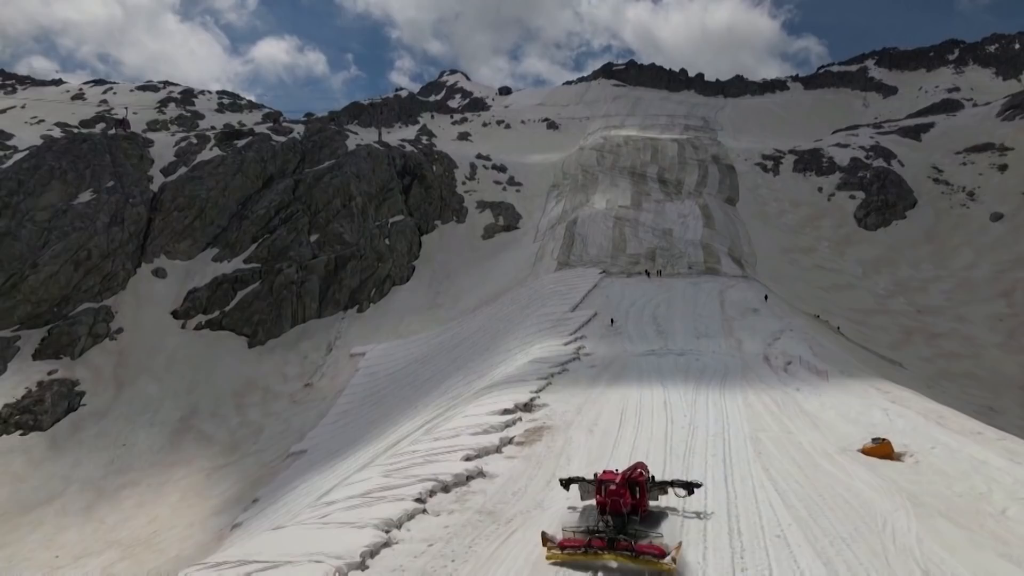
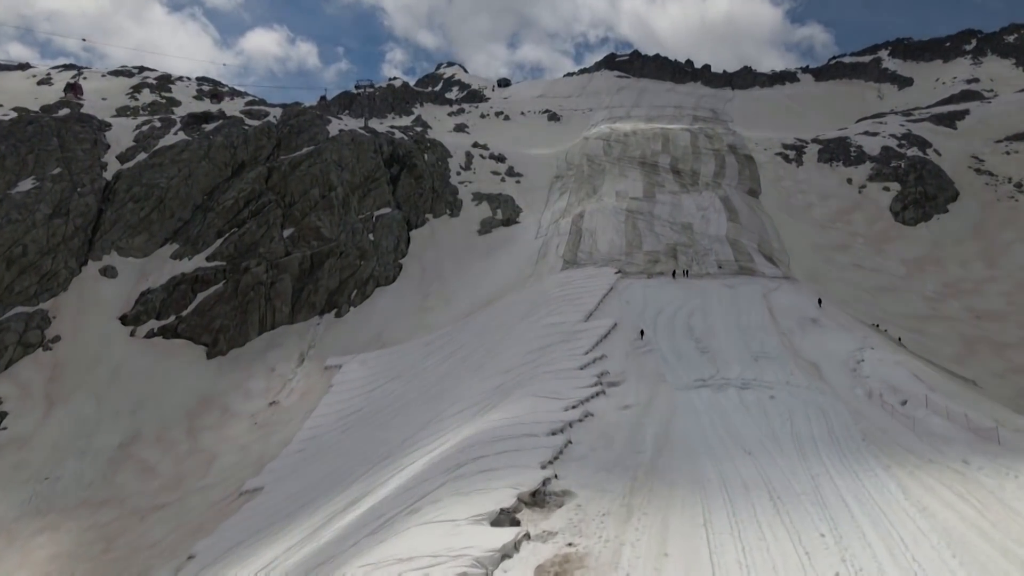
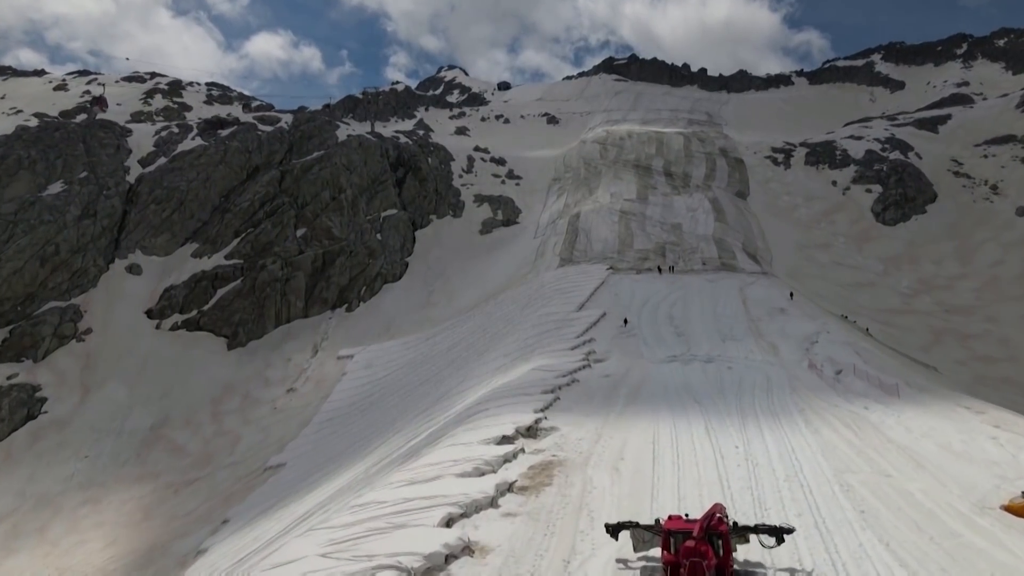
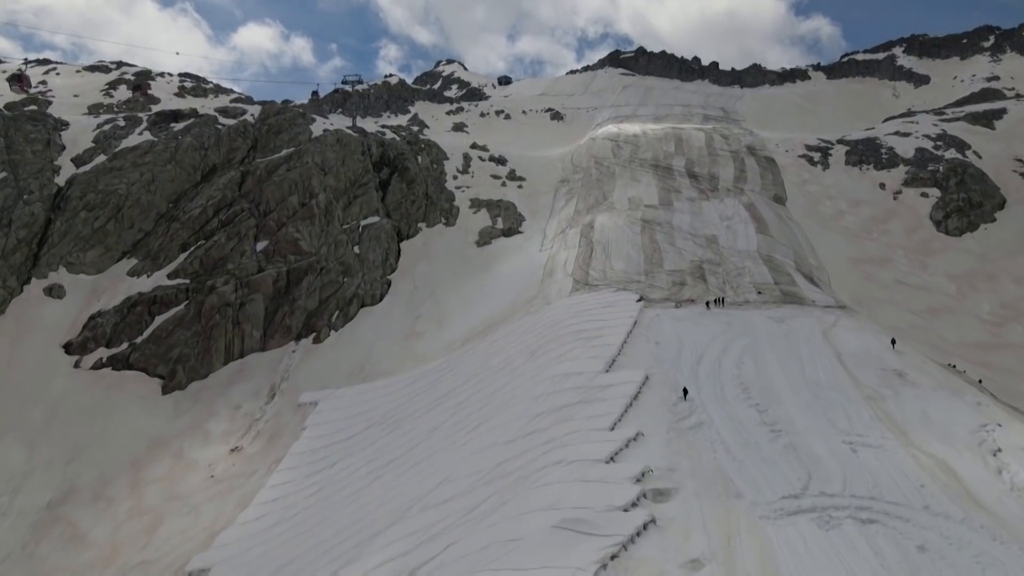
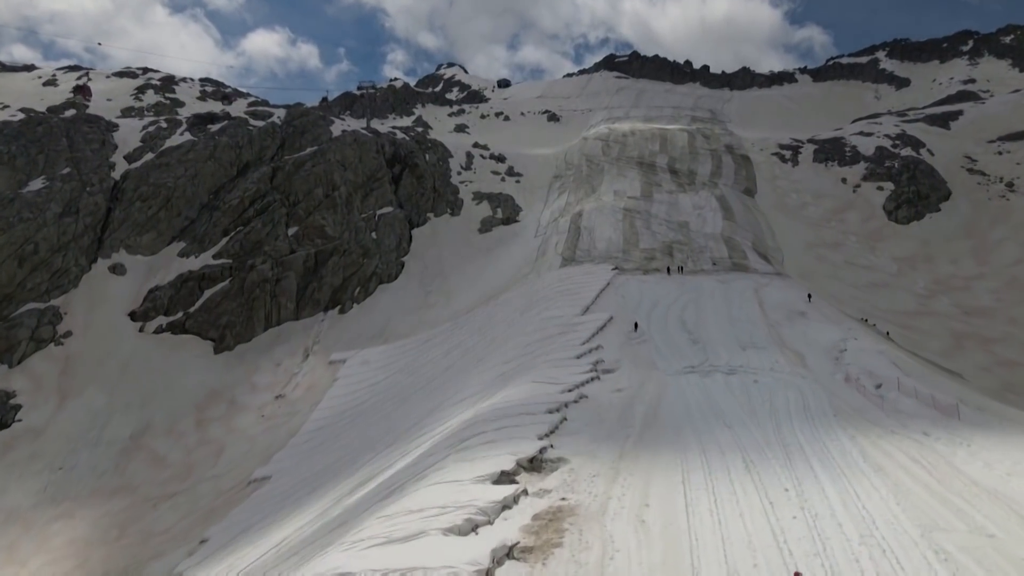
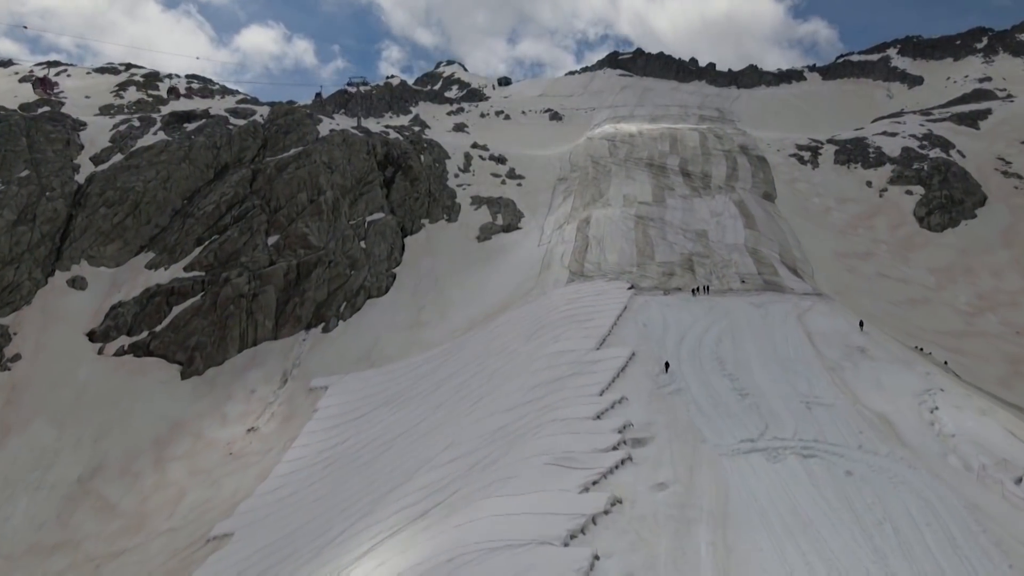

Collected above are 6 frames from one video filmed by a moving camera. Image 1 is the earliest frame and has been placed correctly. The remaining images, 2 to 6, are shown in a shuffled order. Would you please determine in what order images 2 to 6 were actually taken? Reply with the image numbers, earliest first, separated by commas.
3, 5, 2, 6, 4
